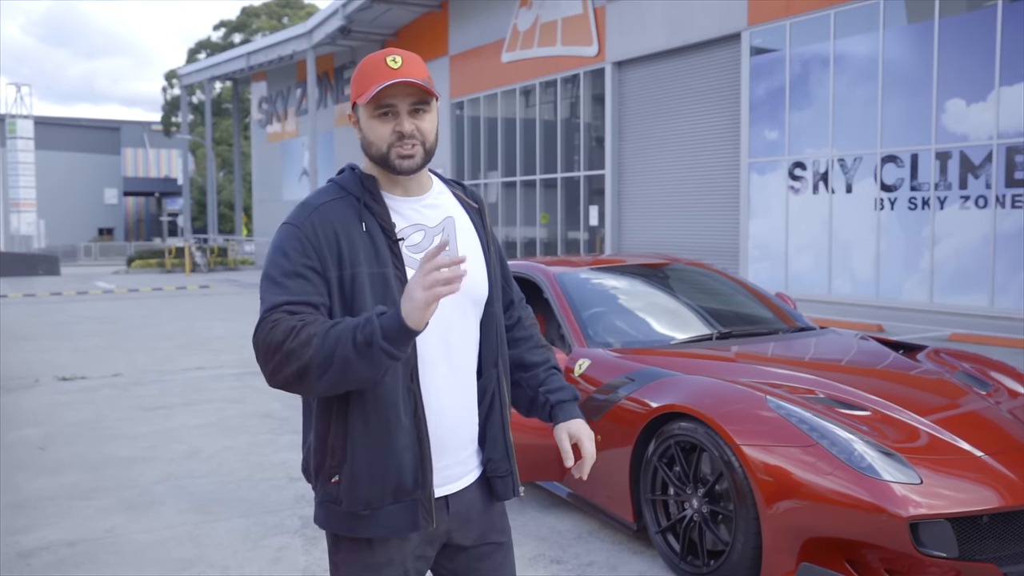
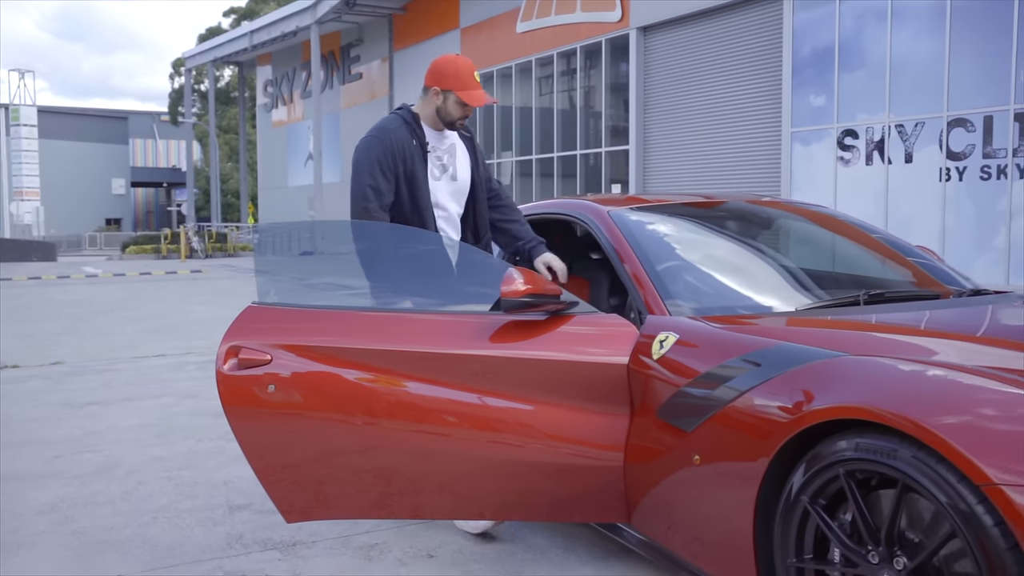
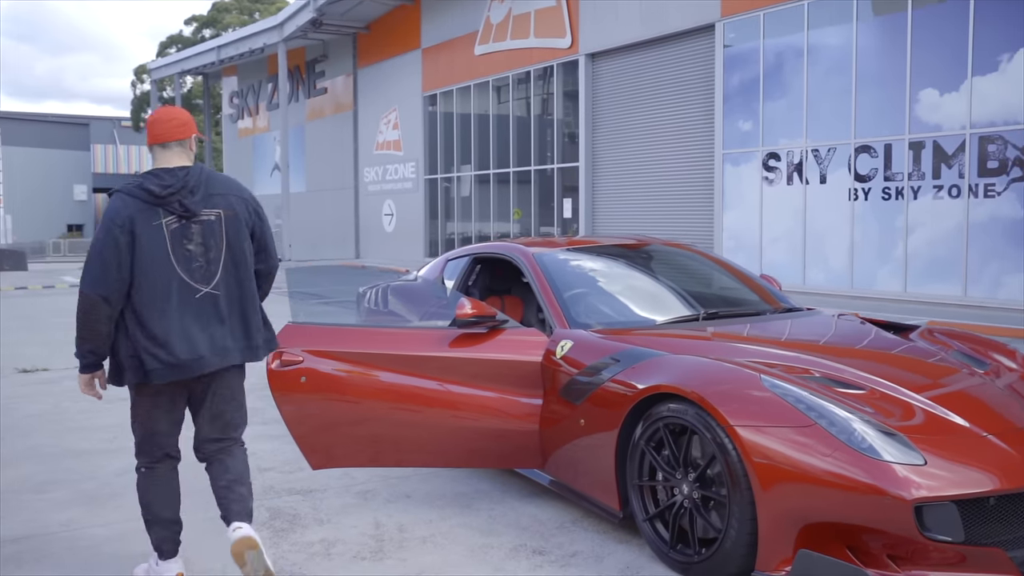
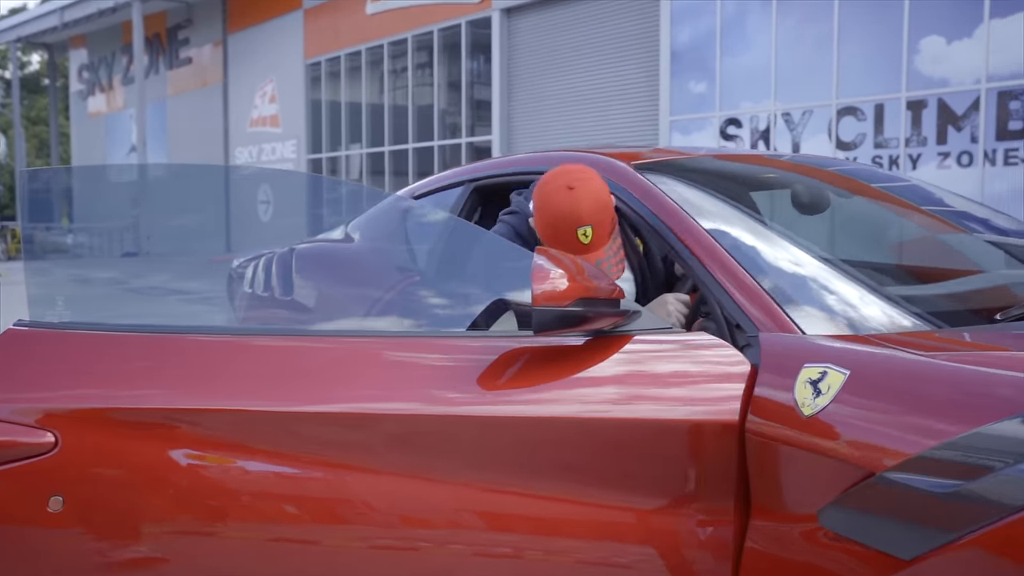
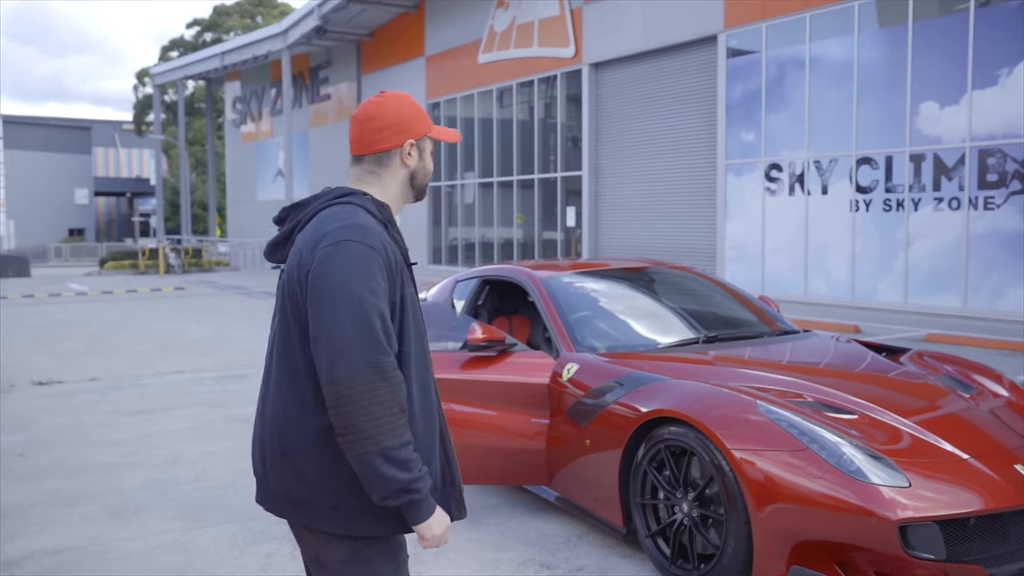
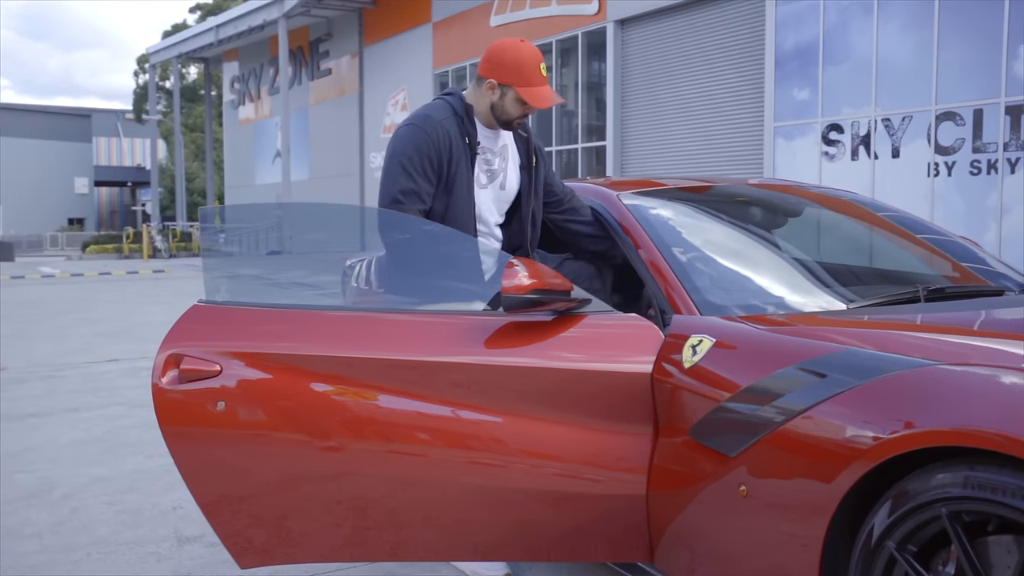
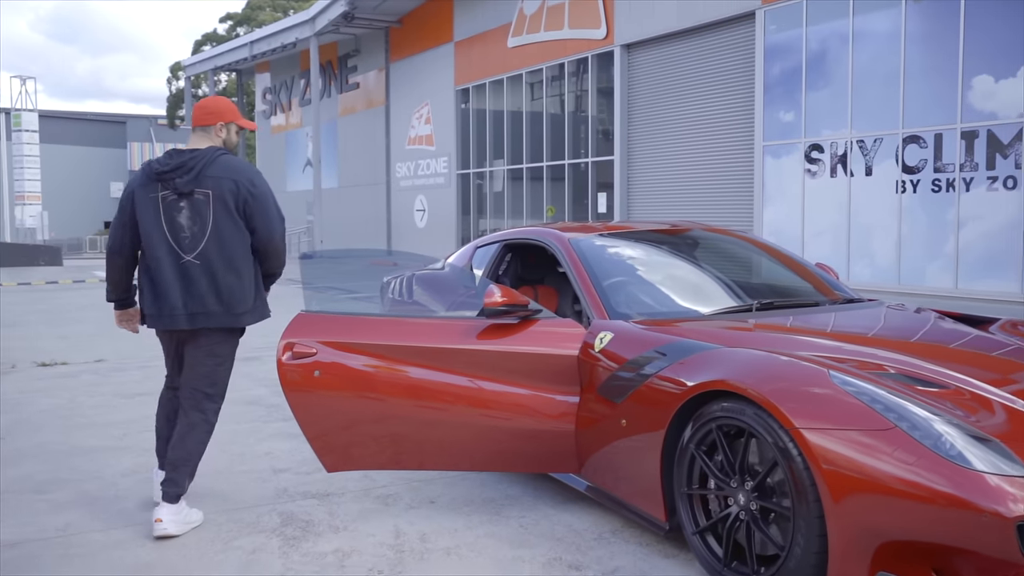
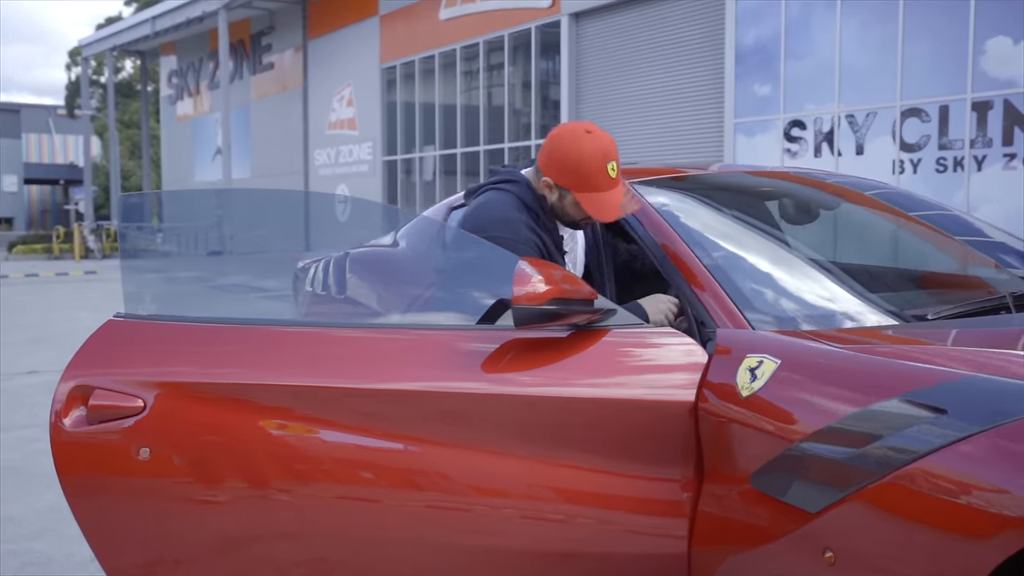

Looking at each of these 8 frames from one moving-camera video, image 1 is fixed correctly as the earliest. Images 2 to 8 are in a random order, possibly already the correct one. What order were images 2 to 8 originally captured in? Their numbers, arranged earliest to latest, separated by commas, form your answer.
5, 3, 7, 2, 6, 8, 4
